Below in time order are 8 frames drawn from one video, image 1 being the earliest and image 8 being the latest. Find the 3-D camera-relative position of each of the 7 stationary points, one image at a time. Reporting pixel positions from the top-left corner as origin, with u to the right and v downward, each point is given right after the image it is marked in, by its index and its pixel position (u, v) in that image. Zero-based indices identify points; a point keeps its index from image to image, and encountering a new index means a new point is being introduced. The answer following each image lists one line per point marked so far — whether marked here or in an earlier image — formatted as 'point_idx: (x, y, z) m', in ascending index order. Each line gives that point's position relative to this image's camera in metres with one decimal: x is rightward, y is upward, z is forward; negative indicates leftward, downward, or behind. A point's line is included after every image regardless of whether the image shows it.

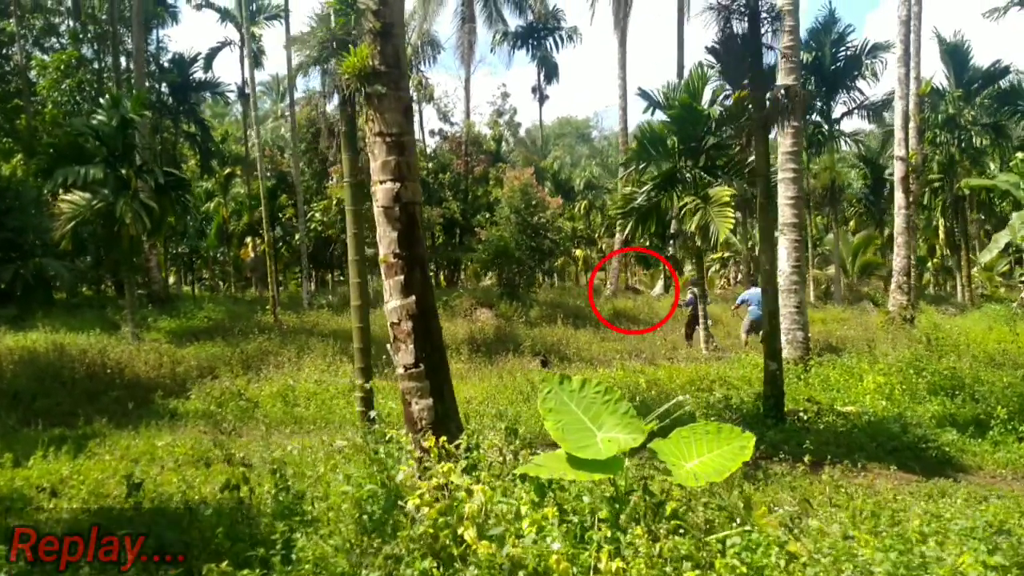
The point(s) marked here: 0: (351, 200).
0: (-1.4, +0.8, +7.8) m
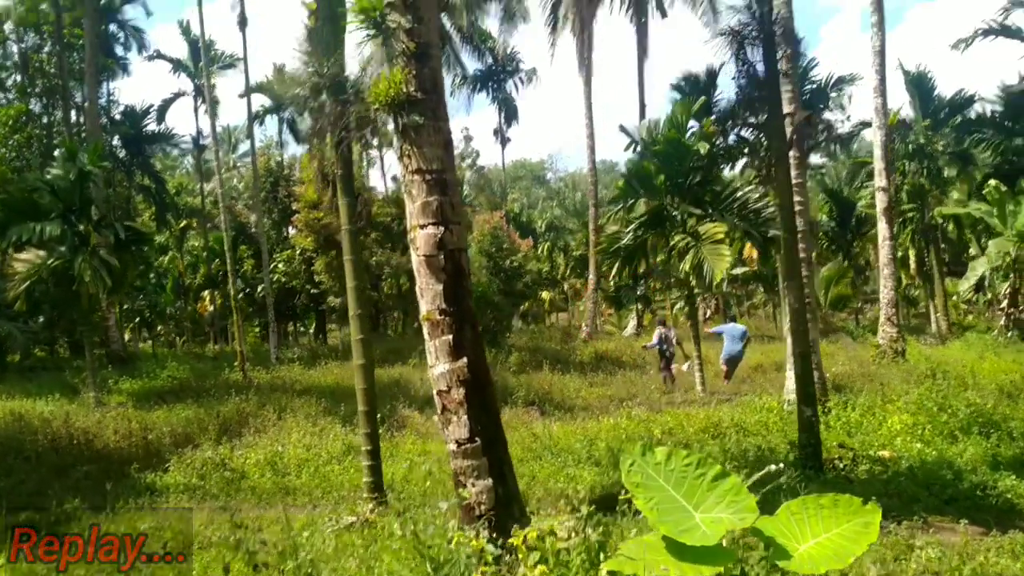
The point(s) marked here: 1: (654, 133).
0: (-1.3, +0.3, +7.1) m
1: (+2.4, +2.7, +14.9) m
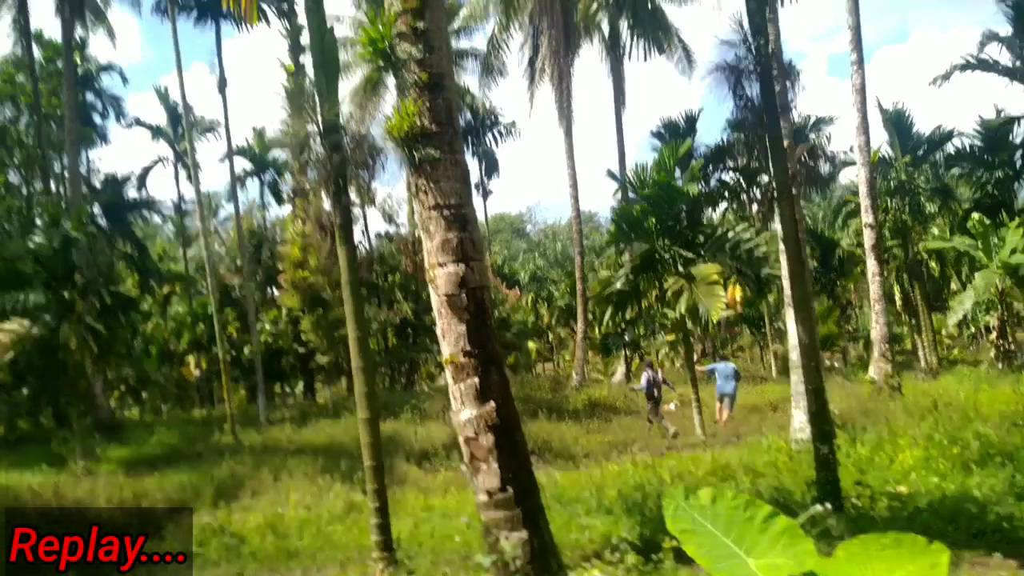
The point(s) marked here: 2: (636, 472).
0: (-1.3, -0.1, +7.0) m
1: (+2.2, +1.9, +15.0) m
2: (+1.4, -2.1, +10.2) m
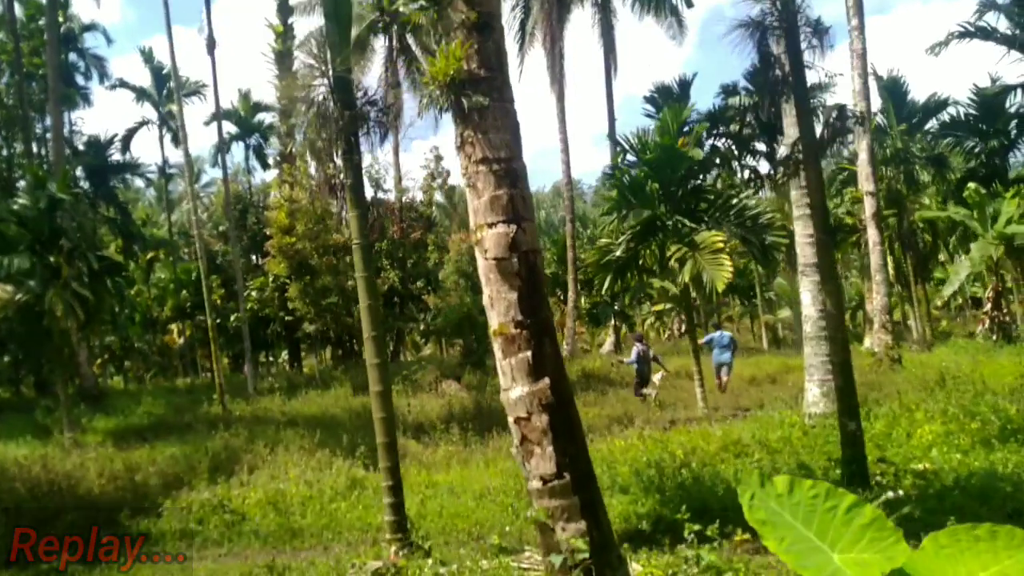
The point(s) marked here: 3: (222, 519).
0: (-1.1, +0.2, +6.6) m
1: (+2.2, +2.4, +14.6) m
2: (+1.5, -1.8, +9.9) m
3: (-2.7, -2.1, +8.1) m
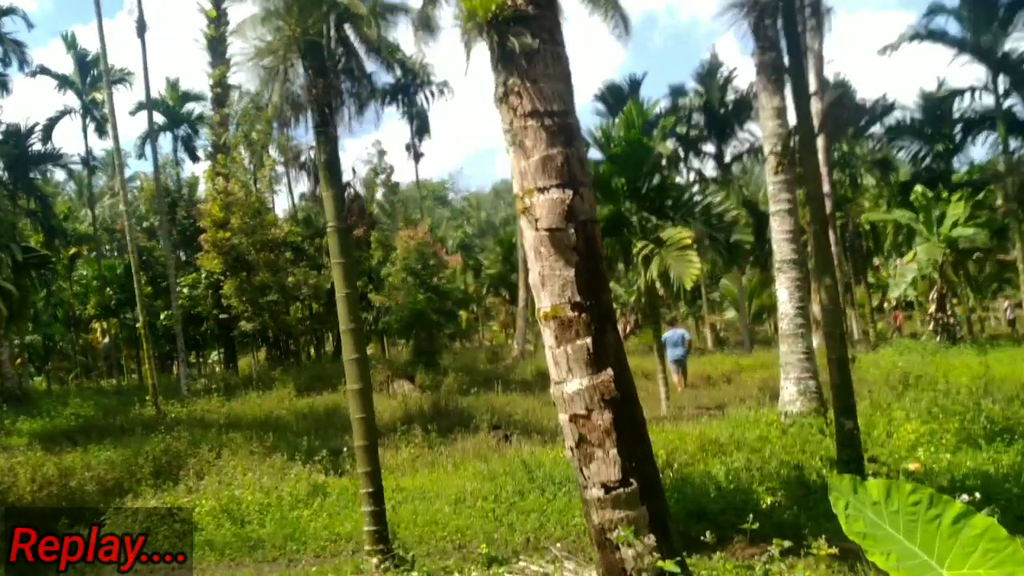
0: (-1.2, +0.3, +6.0) m
1: (+1.6, +2.5, +14.2) m
2: (+1.2, -1.7, +9.5) m
3: (-2.9, -2.0, +7.4) m
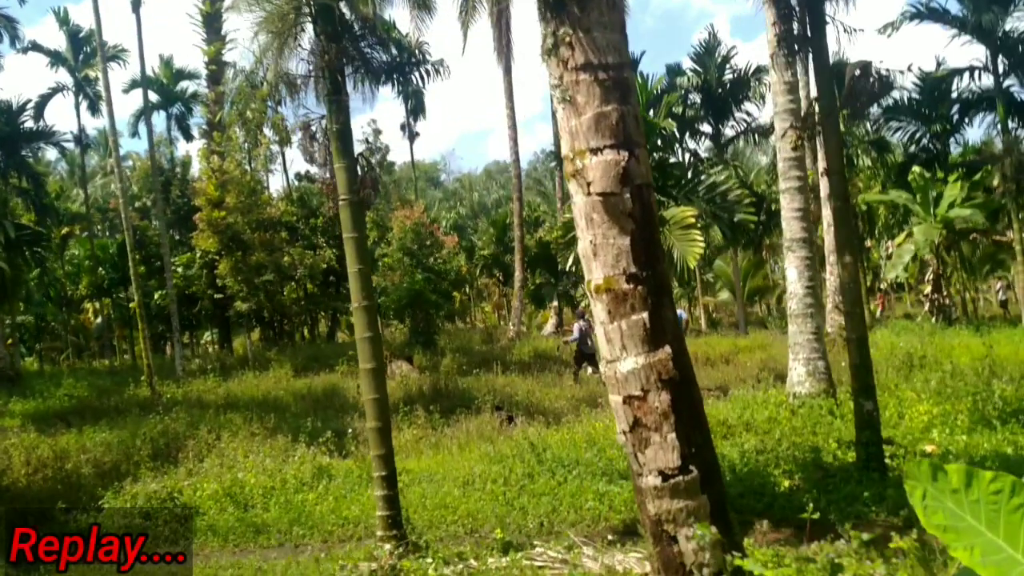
0: (-1.1, +0.4, +5.7) m
1: (+1.6, +2.8, +13.9) m
2: (+1.2, -1.5, +9.3) m
3: (-2.8, -1.8, +7.2) m
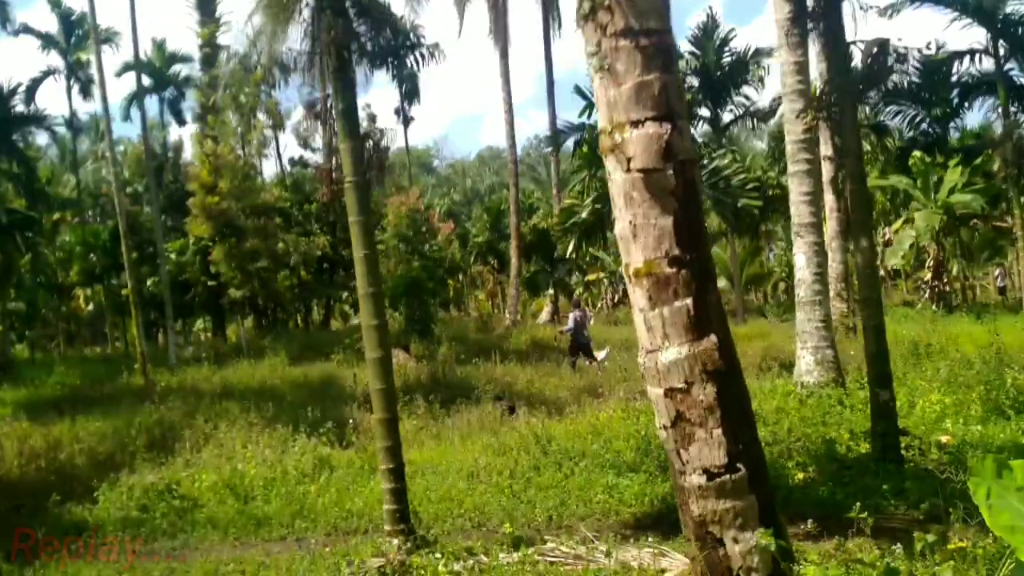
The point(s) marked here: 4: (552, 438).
0: (-1.0, +0.5, +5.5) m
1: (+1.6, +3.0, +13.7) m
2: (+1.3, -1.4, +9.1) m
3: (-2.7, -1.7, +7.0) m
4: (+0.4, -1.4, +8.3) m
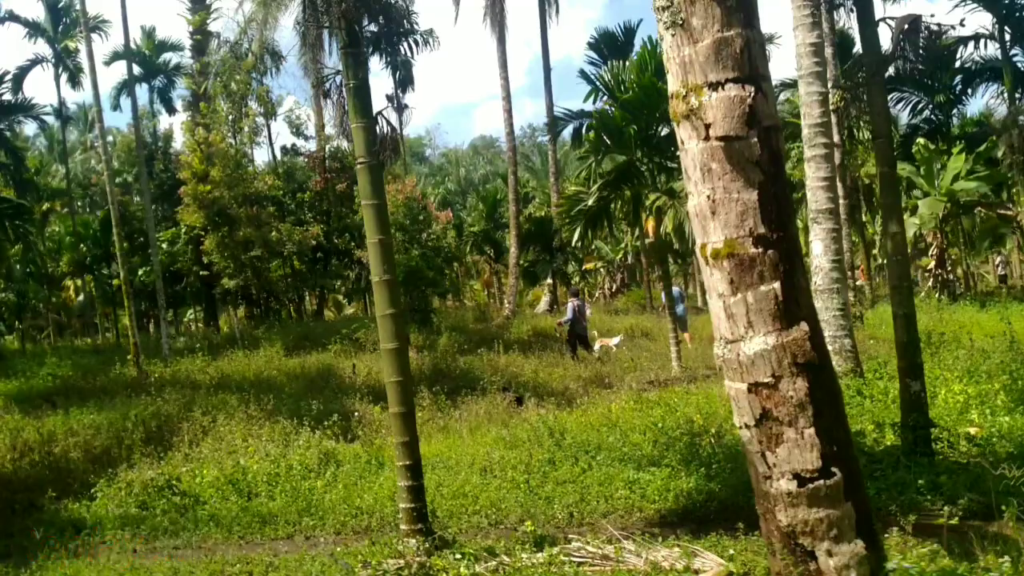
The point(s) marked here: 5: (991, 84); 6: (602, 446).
0: (-0.9, +0.6, +5.2) m
1: (+1.6, +3.2, +13.4) m
2: (+1.4, -1.2, +8.9) m
3: (-2.6, -1.6, +6.7) m
4: (+0.5, -1.3, +8.1) m
5: (+10.8, +4.6, +19.7) m
6: (+0.8, -1.4, +7.5) m
